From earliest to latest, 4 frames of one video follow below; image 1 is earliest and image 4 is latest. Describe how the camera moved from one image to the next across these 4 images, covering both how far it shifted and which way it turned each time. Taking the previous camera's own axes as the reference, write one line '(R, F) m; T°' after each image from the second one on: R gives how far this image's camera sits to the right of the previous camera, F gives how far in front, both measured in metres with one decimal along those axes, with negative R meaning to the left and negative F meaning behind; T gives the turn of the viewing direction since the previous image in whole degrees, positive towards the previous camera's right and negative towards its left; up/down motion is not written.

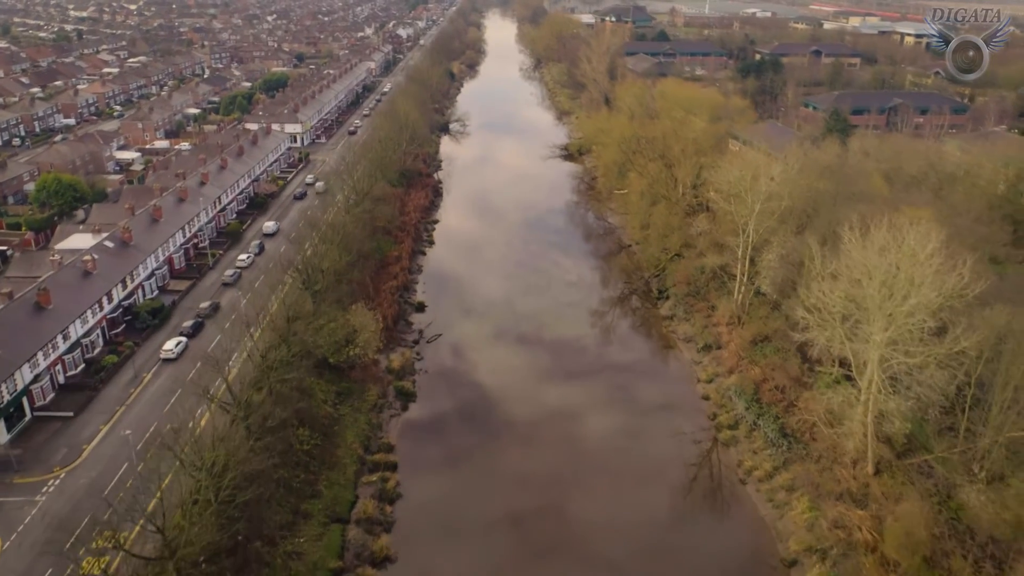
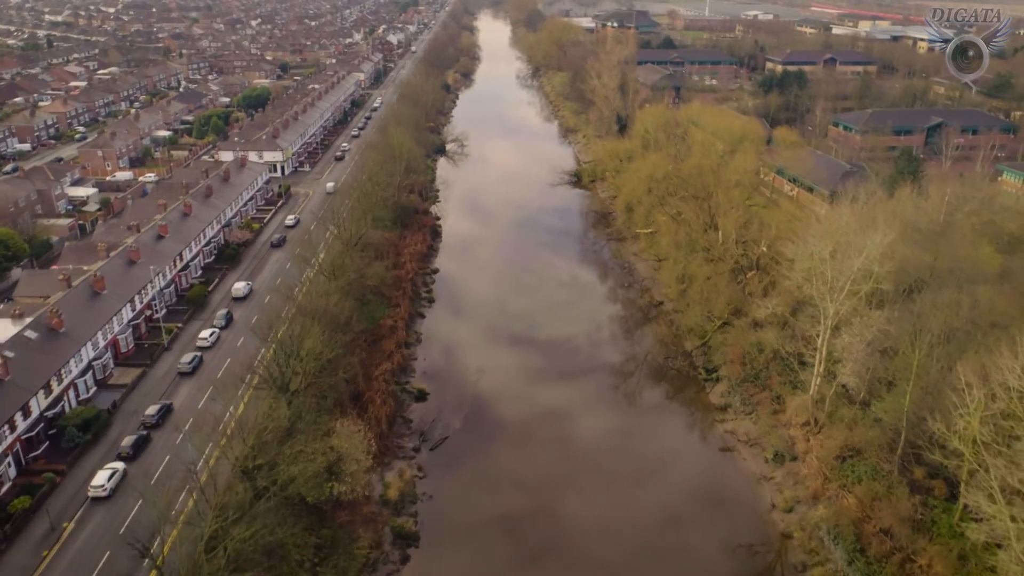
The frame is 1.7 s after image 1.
(-0.9, +5.3) m; +1°
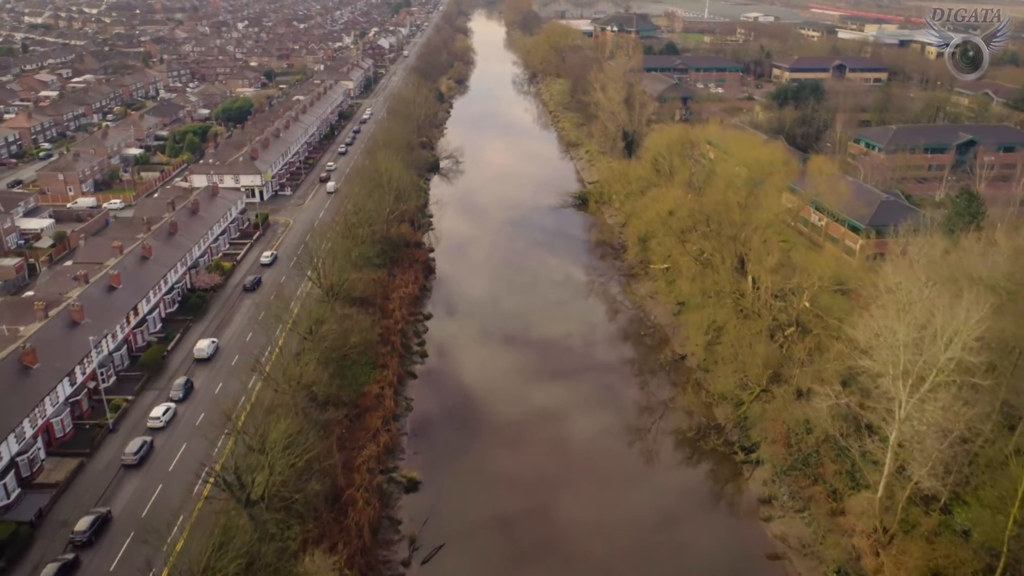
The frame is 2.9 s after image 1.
(-0.4, +3.7) m; 0°
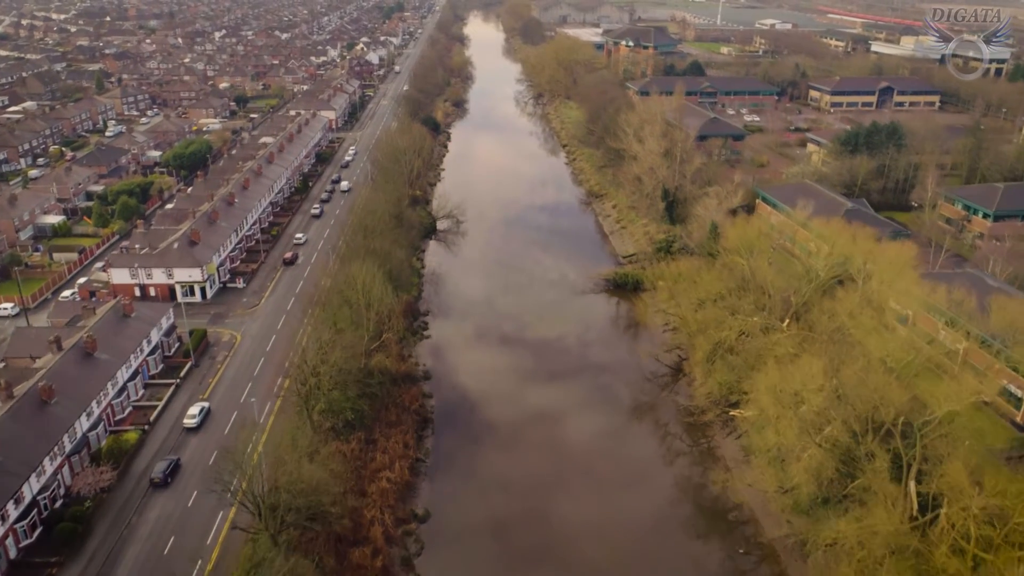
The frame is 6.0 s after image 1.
(-1.1, +9.9) m; 0°
